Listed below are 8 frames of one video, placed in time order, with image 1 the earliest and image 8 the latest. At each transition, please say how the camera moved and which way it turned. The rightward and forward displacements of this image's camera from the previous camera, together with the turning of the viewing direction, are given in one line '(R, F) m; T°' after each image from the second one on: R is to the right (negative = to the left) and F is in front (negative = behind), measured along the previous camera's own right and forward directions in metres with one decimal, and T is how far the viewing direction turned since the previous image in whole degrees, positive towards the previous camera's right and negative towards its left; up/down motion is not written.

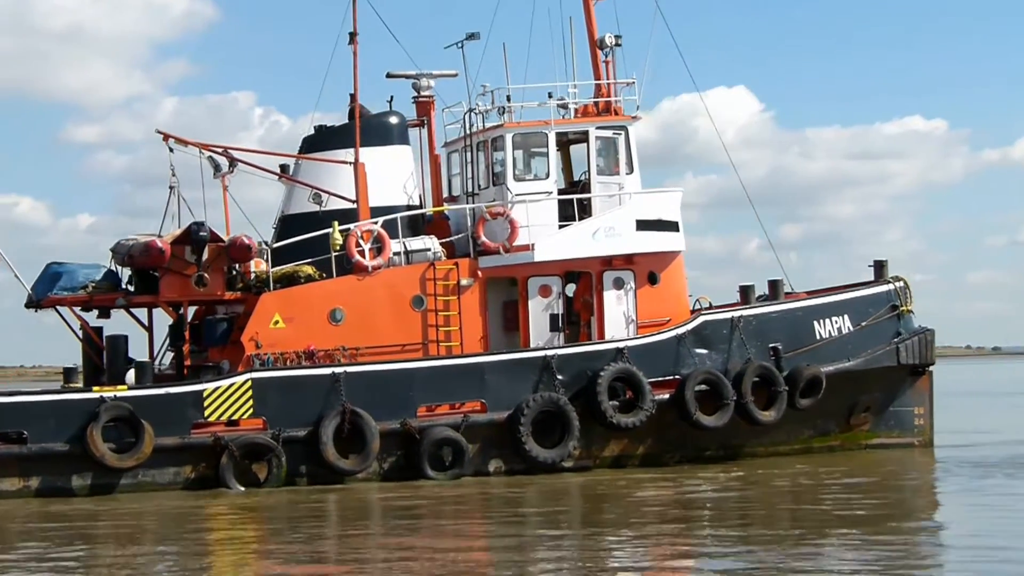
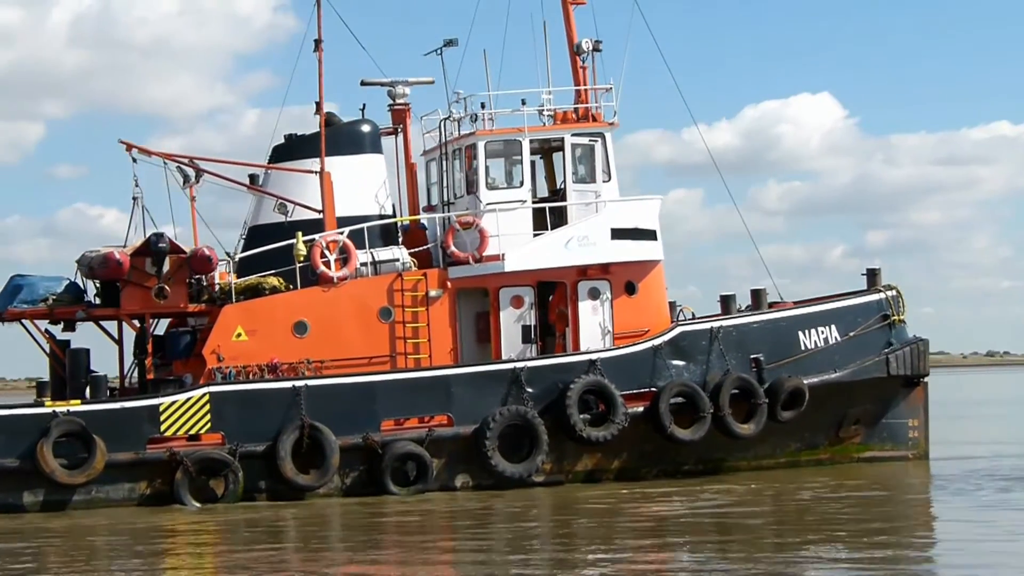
(+0.3, +0.2) m; -2°
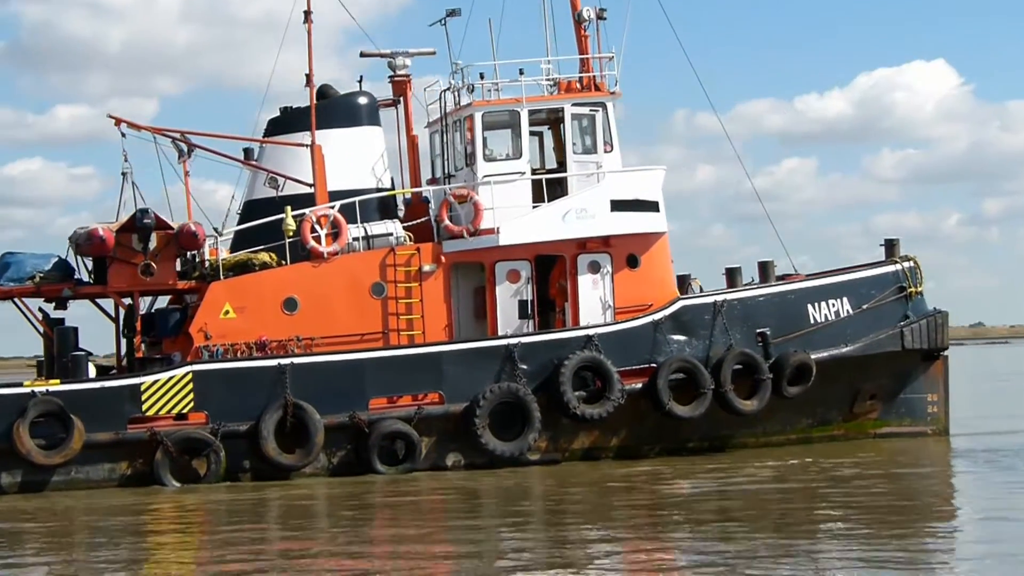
(+0.3, +0.2) m; -3°
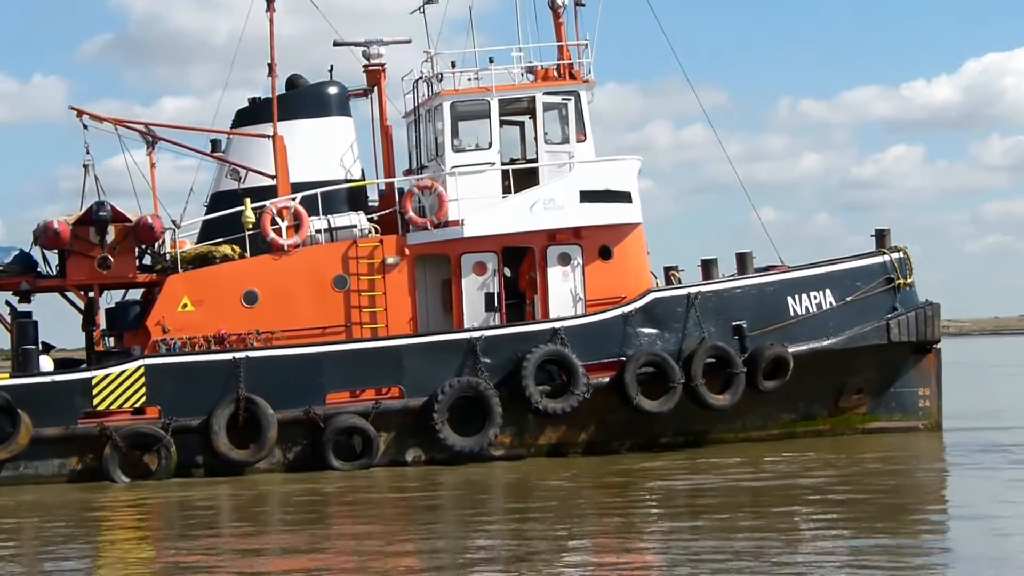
(+0.4, +0.1) m; -3°
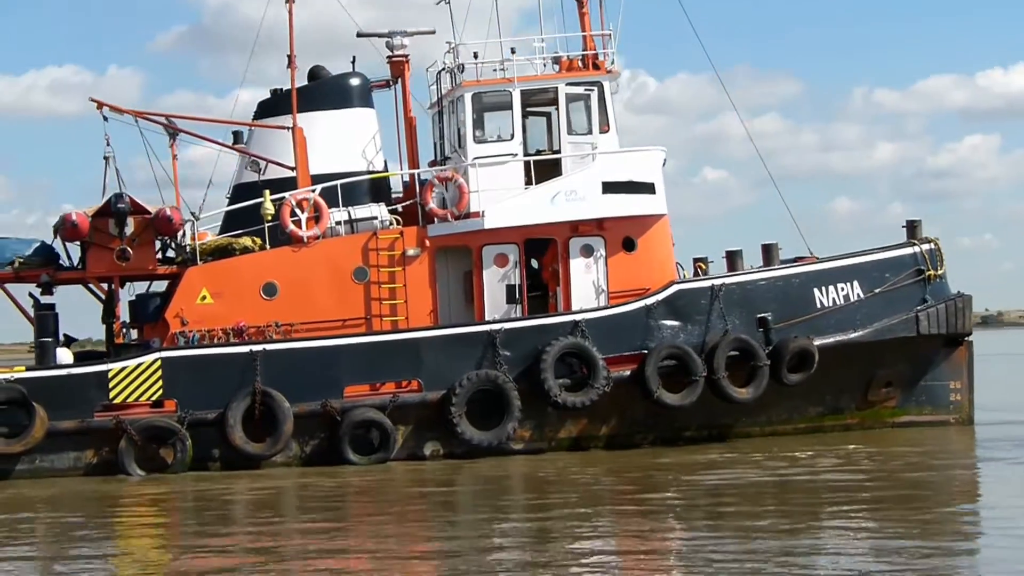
(+0.2, +0.1) m; -2°
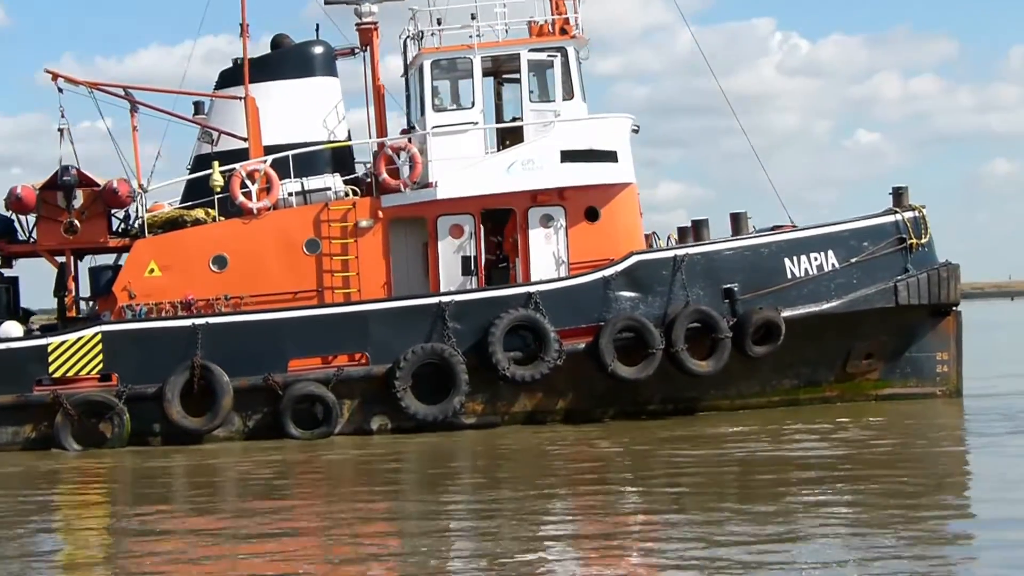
(+0.6, +0.2) m; -4°
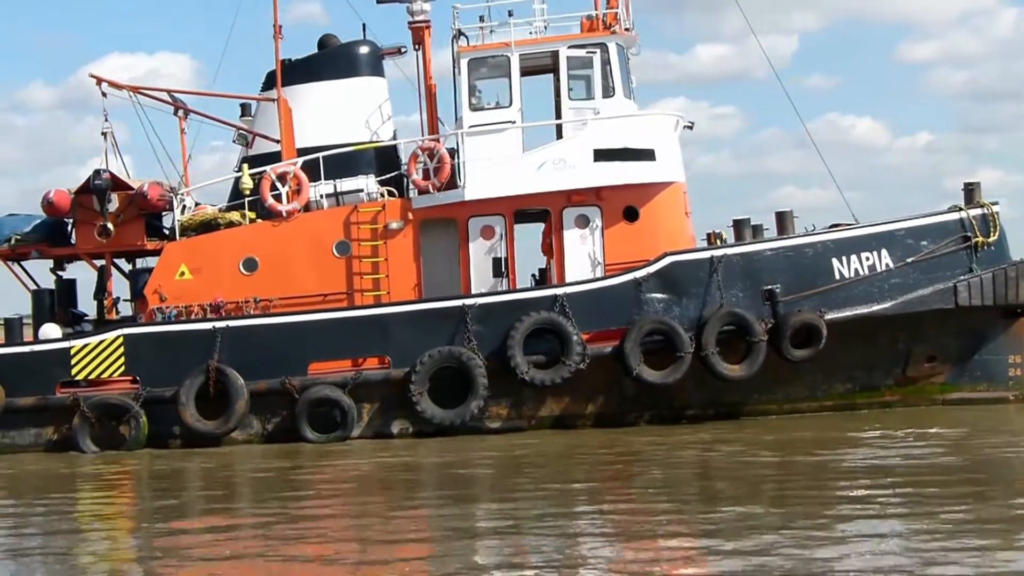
(+0.8, +0.2) m; -8°
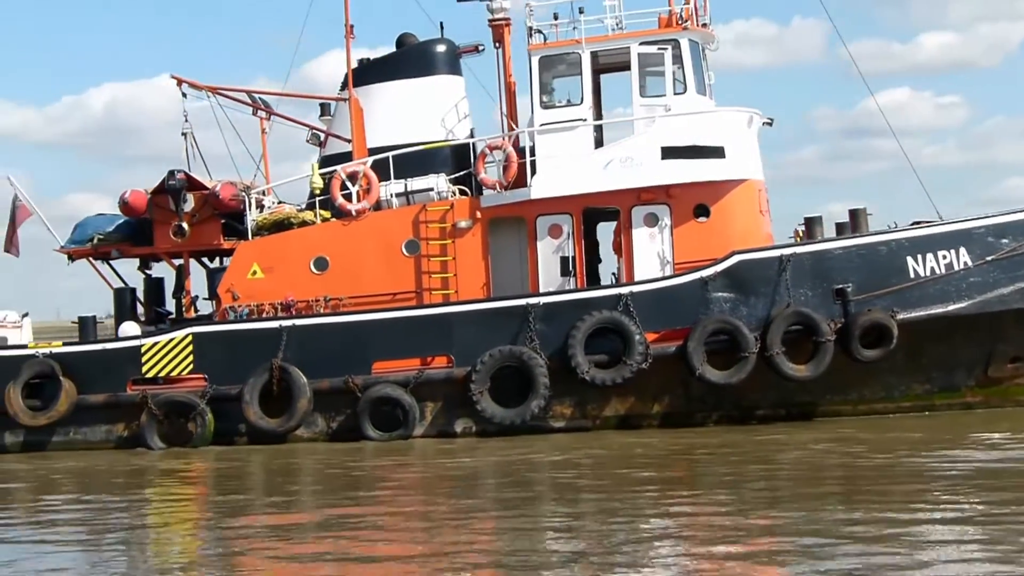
(+0.4, 0.0) m; -6°
